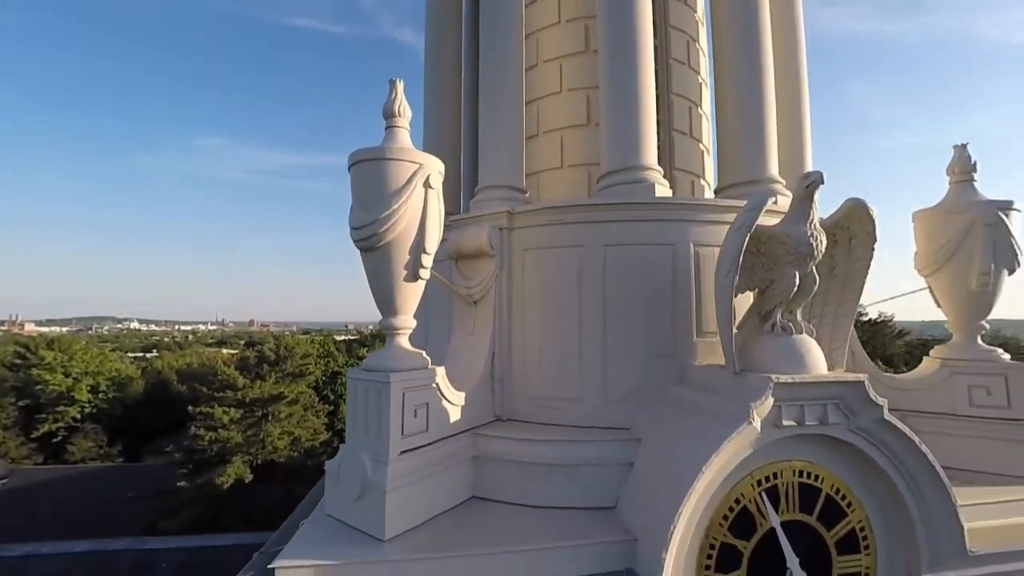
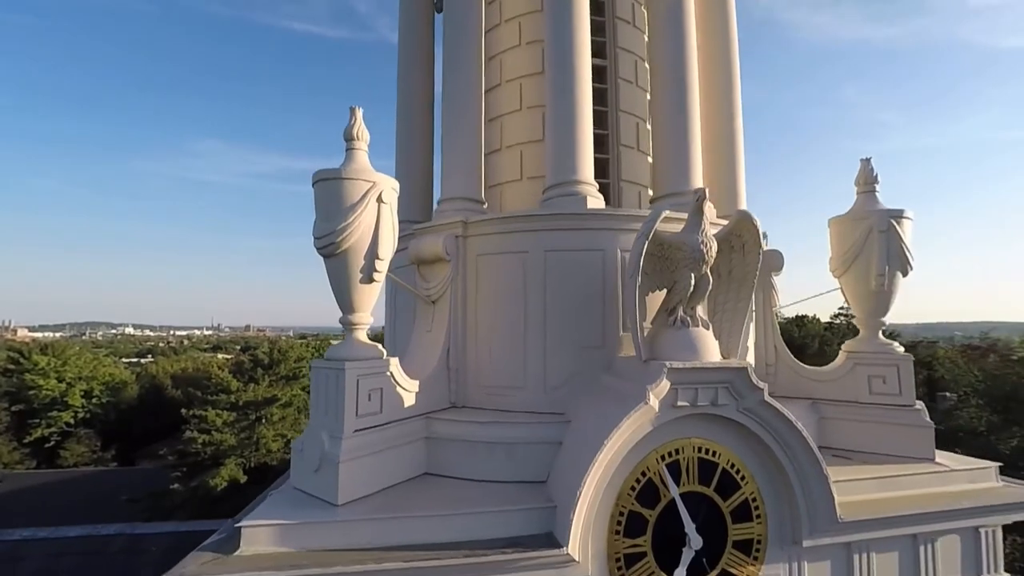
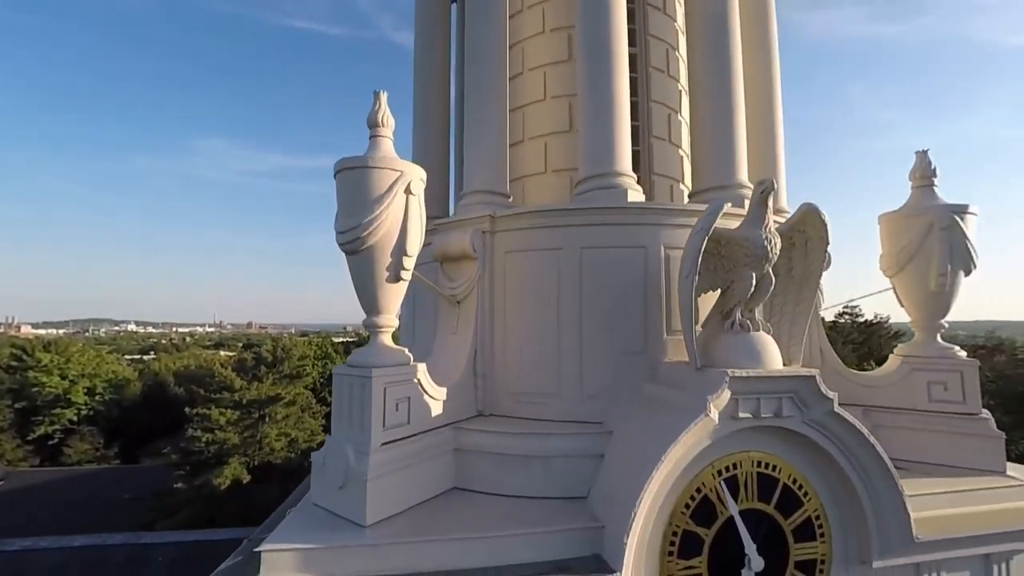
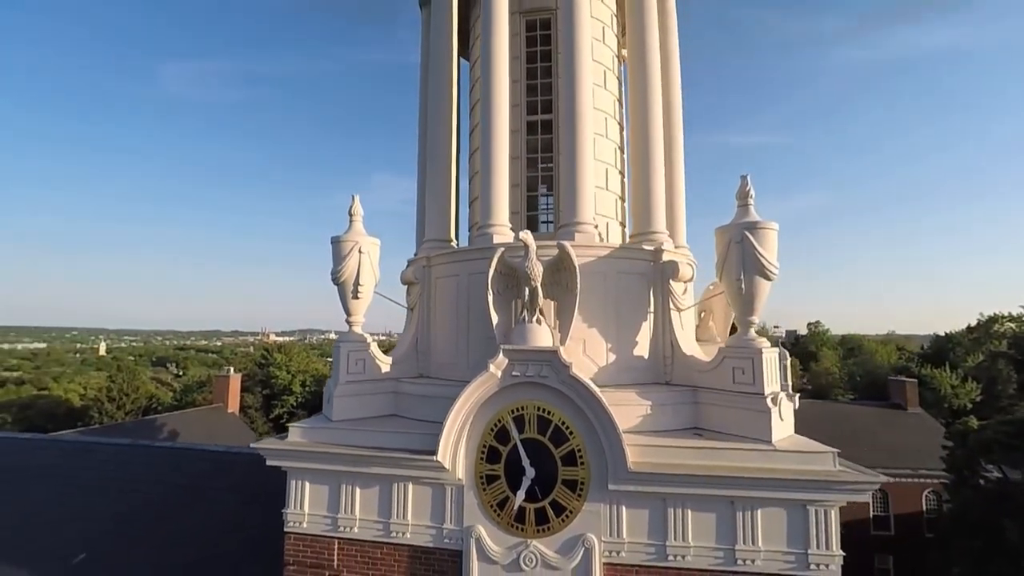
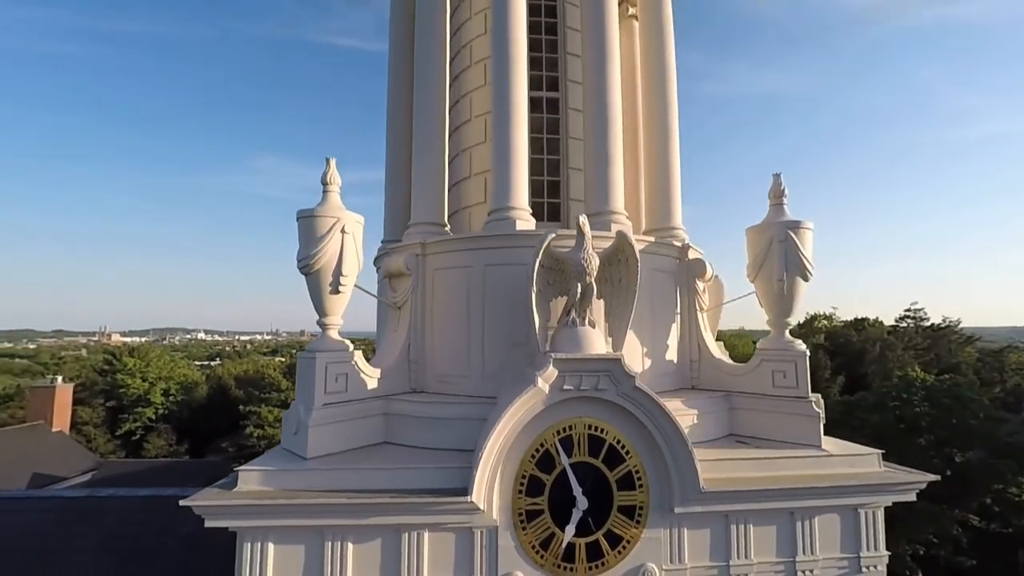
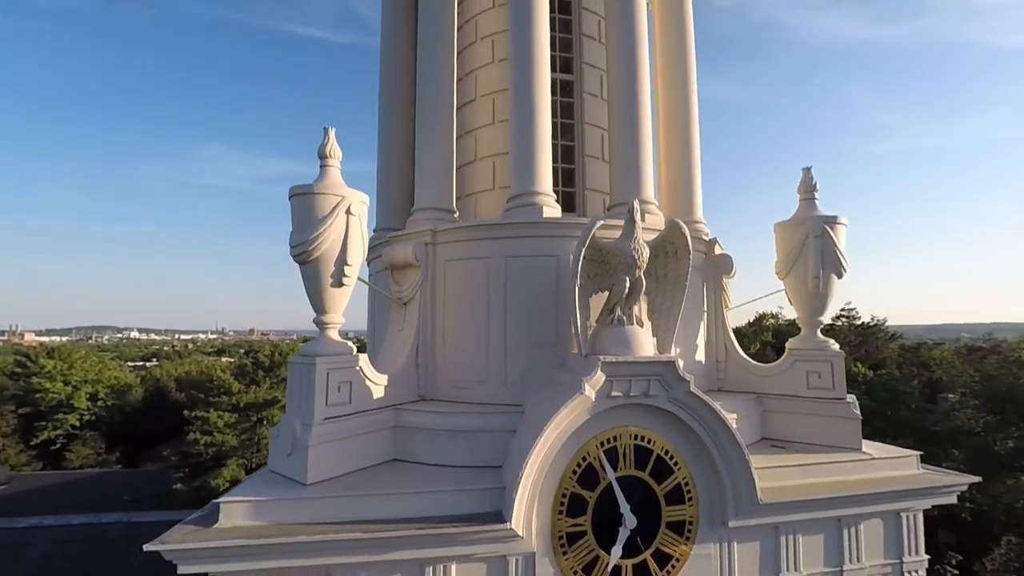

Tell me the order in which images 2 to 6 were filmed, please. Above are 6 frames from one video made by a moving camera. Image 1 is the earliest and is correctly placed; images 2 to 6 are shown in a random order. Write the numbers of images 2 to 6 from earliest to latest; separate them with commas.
3, 2, 6, 5, 4
